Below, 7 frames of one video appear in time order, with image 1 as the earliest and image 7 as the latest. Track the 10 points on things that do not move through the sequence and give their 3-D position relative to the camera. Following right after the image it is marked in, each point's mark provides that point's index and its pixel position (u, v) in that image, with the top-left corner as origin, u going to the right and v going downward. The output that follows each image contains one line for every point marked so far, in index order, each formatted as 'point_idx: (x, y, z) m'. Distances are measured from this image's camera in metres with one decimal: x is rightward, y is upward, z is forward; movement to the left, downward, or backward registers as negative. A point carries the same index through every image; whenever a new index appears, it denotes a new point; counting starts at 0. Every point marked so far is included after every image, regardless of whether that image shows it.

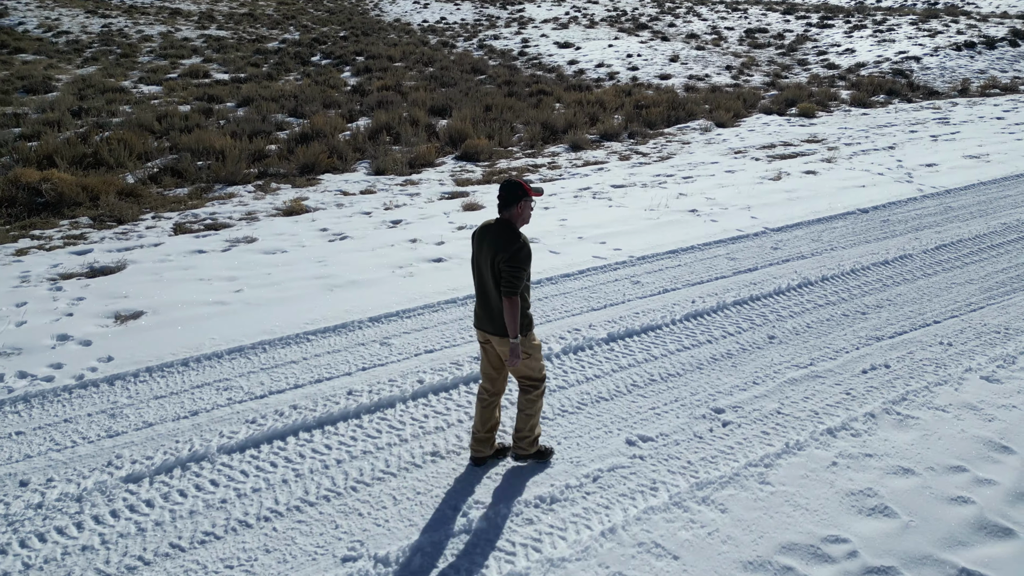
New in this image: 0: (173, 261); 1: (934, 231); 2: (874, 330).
0: (-3.0, +0.2, +6.7) m
1: (+4.3, +0.6, +7.6) m
2: (+2.6, -0.3, +5.3) m
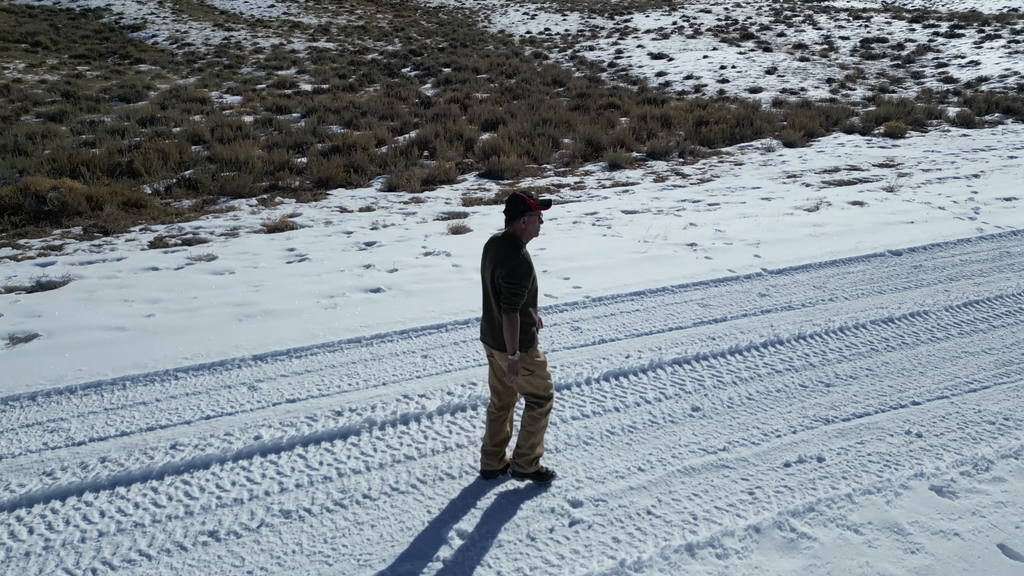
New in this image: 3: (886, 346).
0: (-3.4, +0.1, +6.5) m
1: (+3.9, 0.0, +6.3) m
2: (+1.8, -0.7, +4.4) m
3: (+2.6, -0.4, +5.2) m
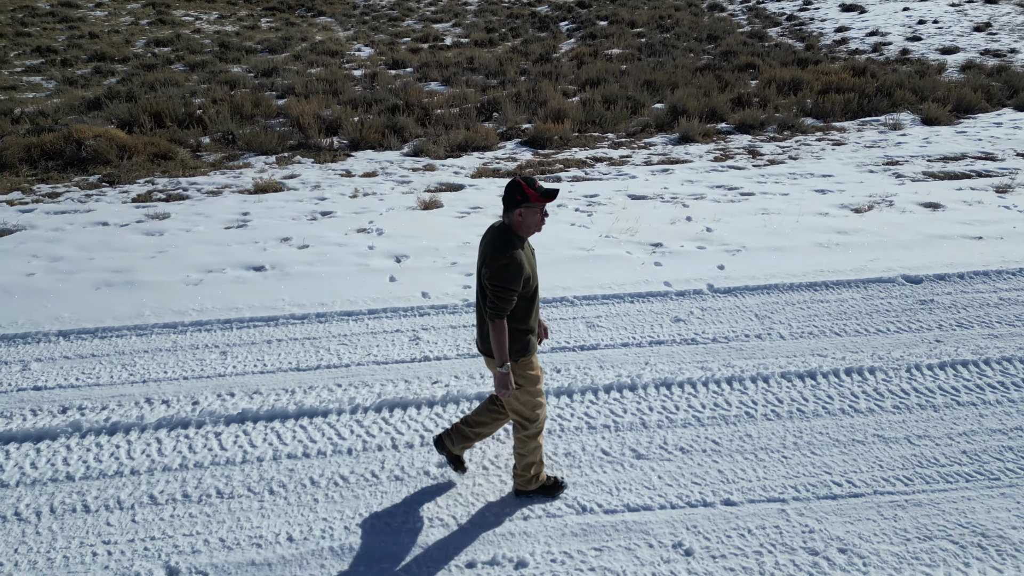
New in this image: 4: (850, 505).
0: (-4.1, +0.5, +6.7) m
1: (+3.0, -0.3, +4.7) m
2: (+0.4, -0.9, +3.3) m
3: (+1.3, -0.6, +3.9) m
4: (+1.5, -0.9, +3.2) m
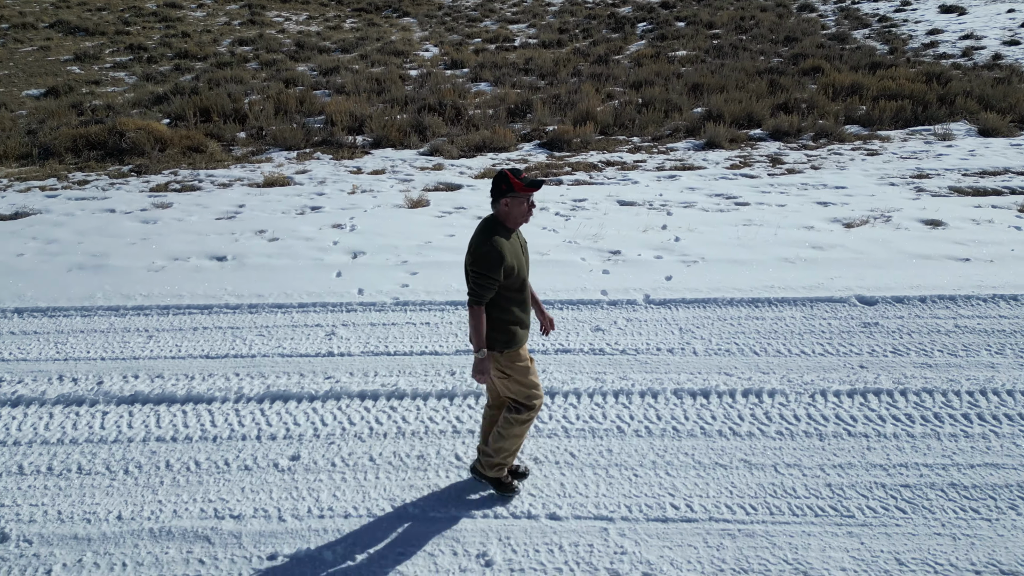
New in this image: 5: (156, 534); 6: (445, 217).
0: (-4.3, +0.7, +7.2) m
1: (+2.4, -0.4, +4.3) m
2: (-0.3, -0.9, +3.3) m
3: (+0.7, -0.7, +3.8) m
4: (+0.7, -1.0, +3.1) m
5: (-1.5, -1.0, +3.1) m
6: (-0.6, +0.7, +7.2) m
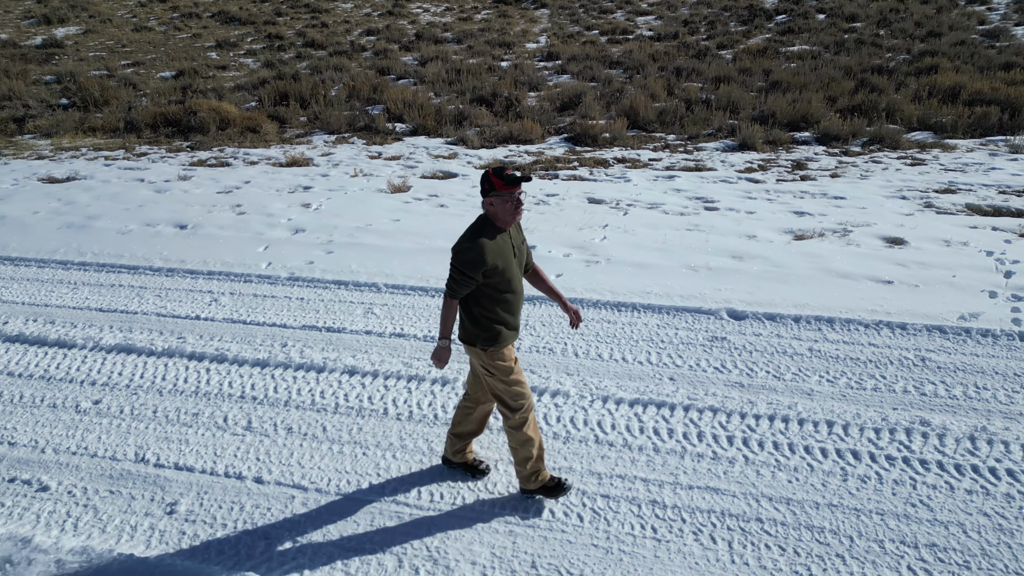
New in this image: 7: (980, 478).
0: (-4.6, +1.1, +8.3) m
1: (+1.2, -0.5, +4.1) m
2: (-1.6, -0.8, +3.7) m
3: (-0.6, -0.7, +3.9) m
4: (-0.7, -1.0, +3.3) m
5: (-2.8, -0.8, +3.7) m
6: (-1.0, +0.9, +7.6) m
7: (+2.0, -0.8, +3.3) m
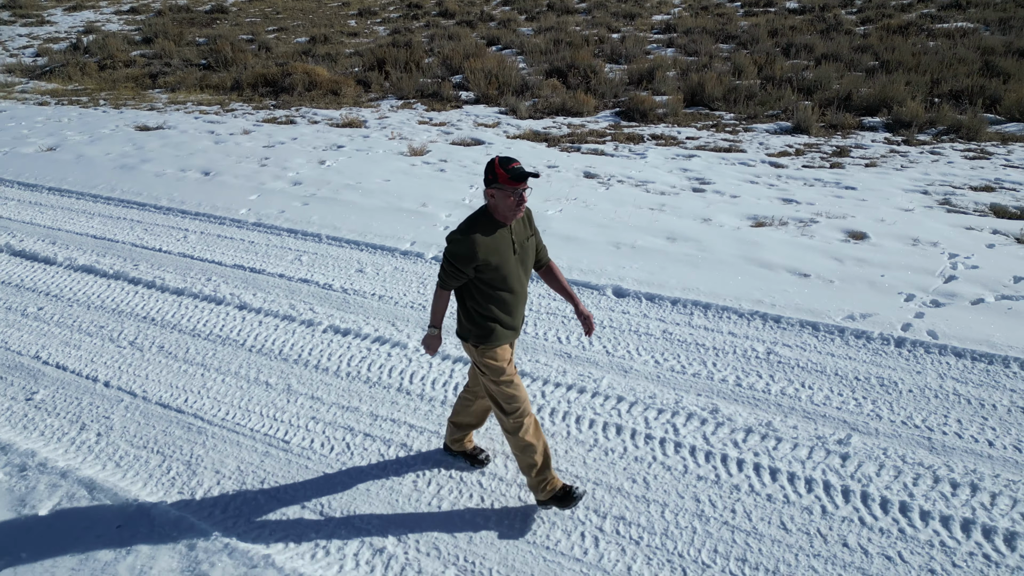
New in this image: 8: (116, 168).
0: (-4.3, +1.9, +9.4) m
1: (+0.3, -0.4, +4.2) m
2: (-2.6, -0.4, +4.4) m
3: (-1.5, -0.3, +4.4) m
4: (-1.8, -0.6, +3.8) m
5: (-3.7, -0.3, +4.7) m
6: (-1.0, +1.3, +8.0) m
7: (+0.9, -0.8, +3.2) m
8: (-4.2, +1.3, +8.0) m
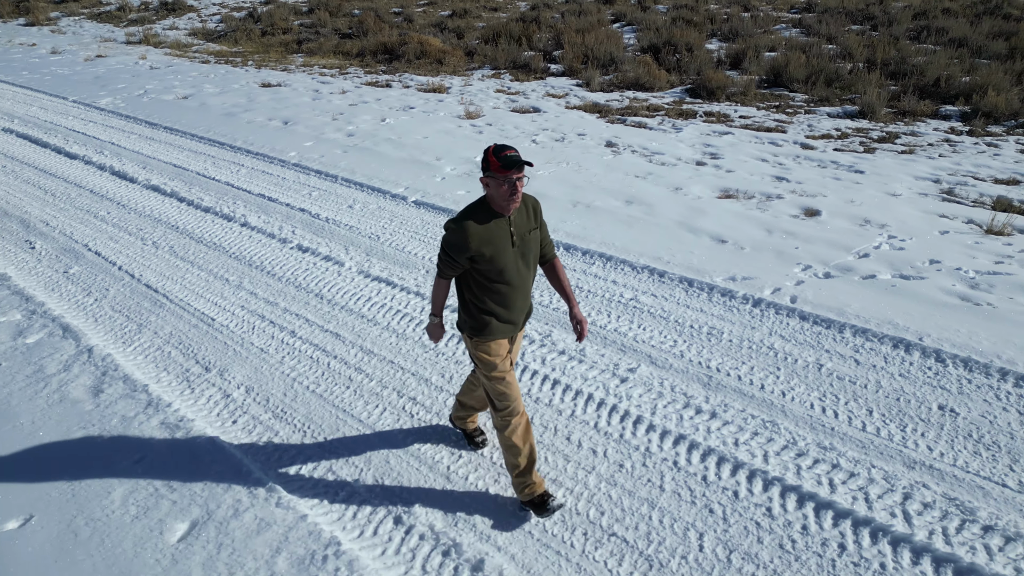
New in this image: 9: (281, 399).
0: (-3.4, +2.9, +10.9) m
1: (-0.3, 0.0, +4.9) m
2: (-3.1, +0.3, +5.8) m
3: (-2.0, +0.2, +5.5) m
4: (-2.4, 0.0, +5.0) m
5: (-4.1, +0.5, +6.3) m
6: (-0.6, +1.9, +8.8) m
7: (0.0, -0.4, +3.8) m
8: (-3.7, +2.2, +9.5) m
9: (-1.2, -0.6, +3.8) m
